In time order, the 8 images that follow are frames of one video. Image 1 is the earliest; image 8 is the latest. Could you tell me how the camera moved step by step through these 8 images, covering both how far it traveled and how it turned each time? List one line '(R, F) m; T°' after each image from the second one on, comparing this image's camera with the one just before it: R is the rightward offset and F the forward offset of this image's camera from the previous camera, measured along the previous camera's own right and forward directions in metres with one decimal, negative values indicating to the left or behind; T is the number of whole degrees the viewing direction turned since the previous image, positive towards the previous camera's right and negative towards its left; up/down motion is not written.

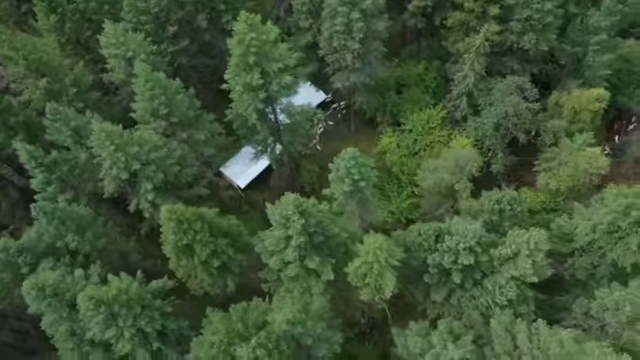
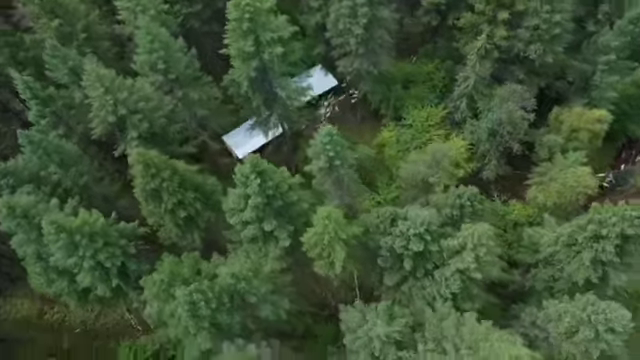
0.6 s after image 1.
(+3.4, -0.6) m; -3°
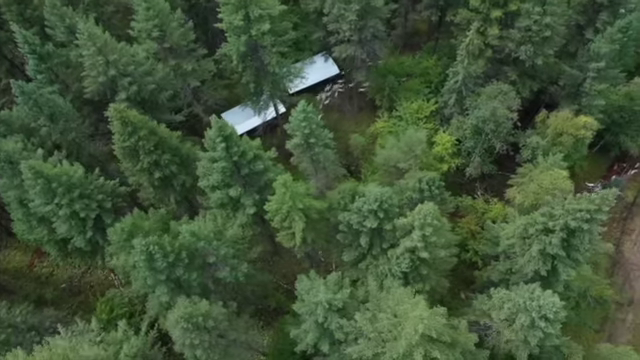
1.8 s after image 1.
(+3.0, -1.0) m; -2°
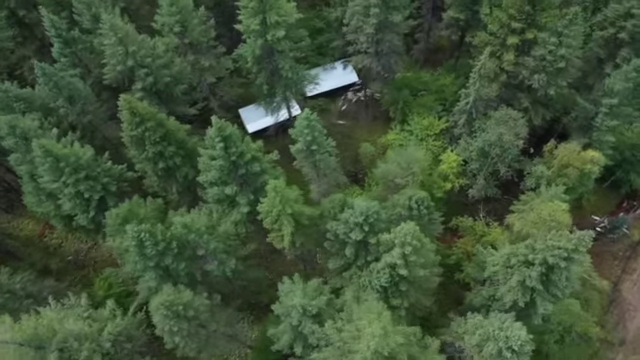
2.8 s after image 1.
(+1.7, -0.8) m; -3°
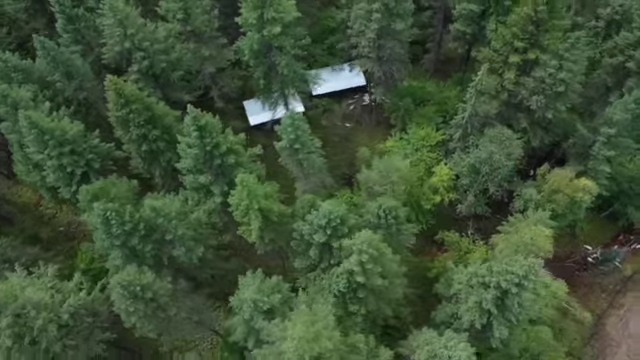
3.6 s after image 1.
(+2.9, 0.0) m; -3°
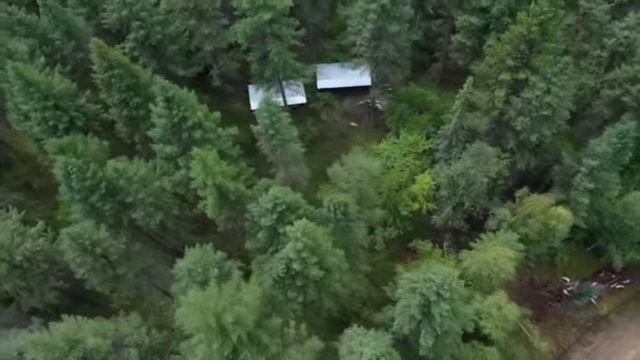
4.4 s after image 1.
(+4.2, -0.4) m; -3°
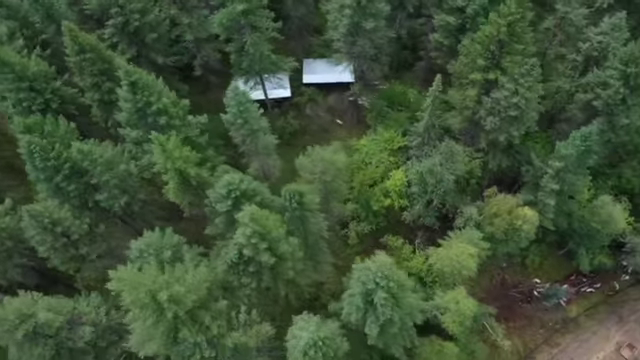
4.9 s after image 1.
(+2.9, -0.5) m; -1°
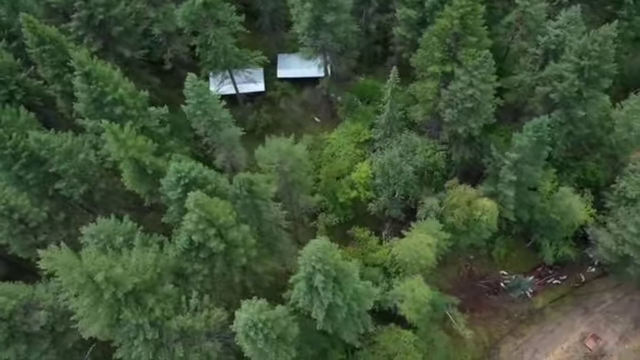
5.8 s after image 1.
(+2.9, -0.6) m; 0°
